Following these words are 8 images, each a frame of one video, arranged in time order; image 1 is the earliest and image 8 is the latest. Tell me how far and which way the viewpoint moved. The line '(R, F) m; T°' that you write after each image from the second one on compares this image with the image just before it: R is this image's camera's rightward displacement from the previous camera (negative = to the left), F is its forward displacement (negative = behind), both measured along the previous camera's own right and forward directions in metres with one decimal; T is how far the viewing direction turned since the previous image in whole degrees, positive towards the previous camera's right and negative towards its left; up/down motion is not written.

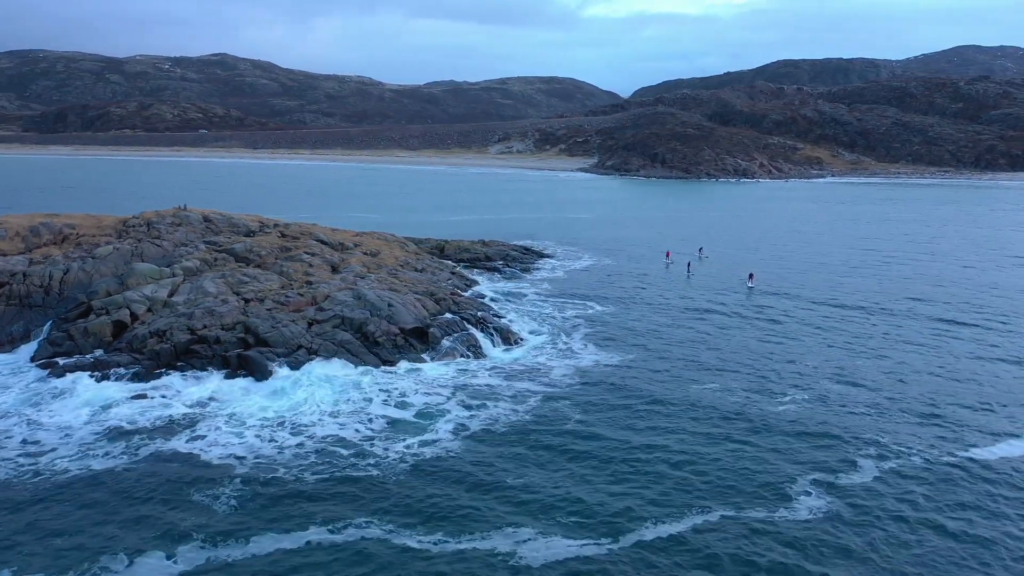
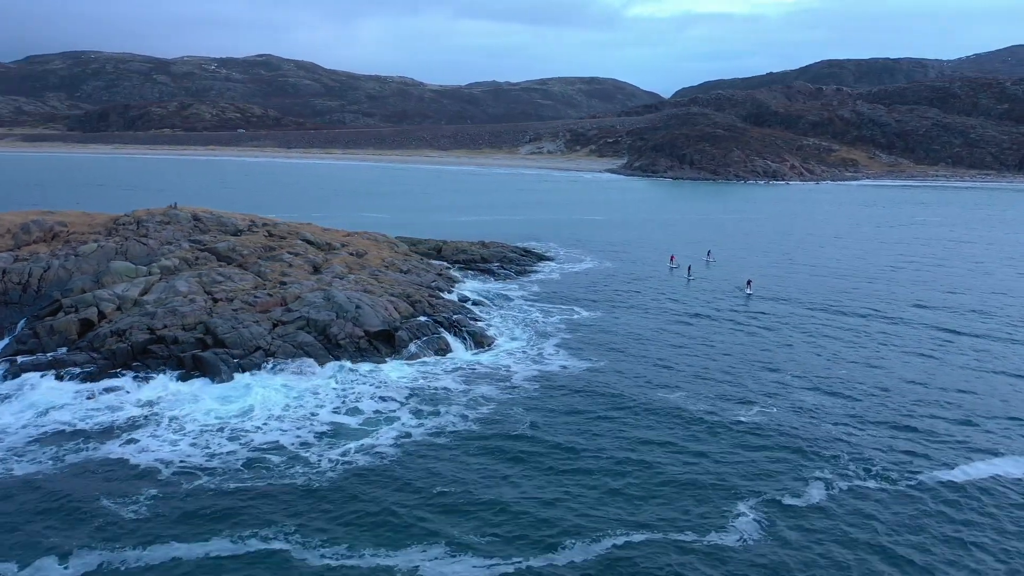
(+2.4, +0.8) m; -3°
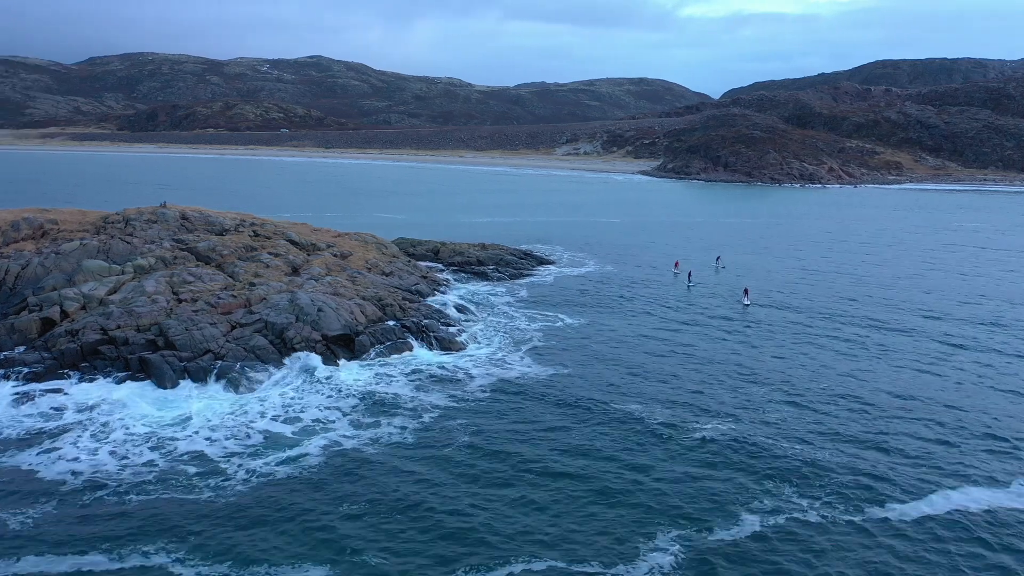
(+2.8, +1.1) m; -3°
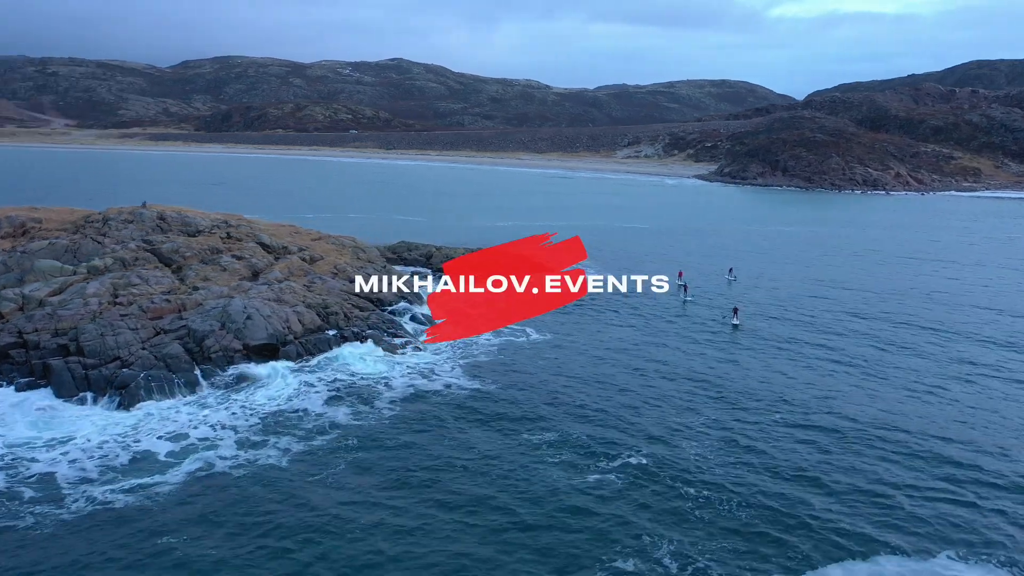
(+4.5, +2.2) m; -5°
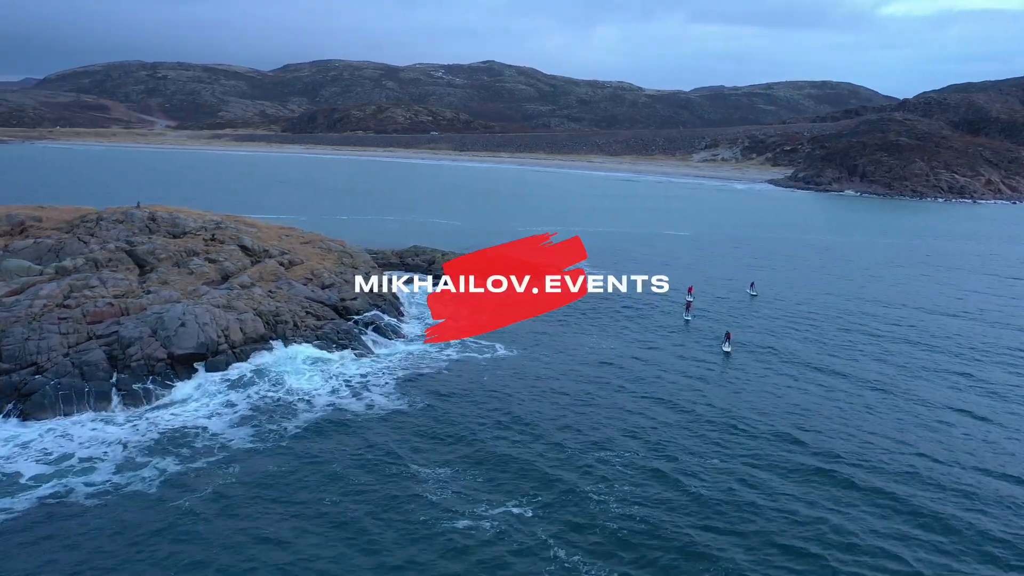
(+4.5, +2.4) m; -6°
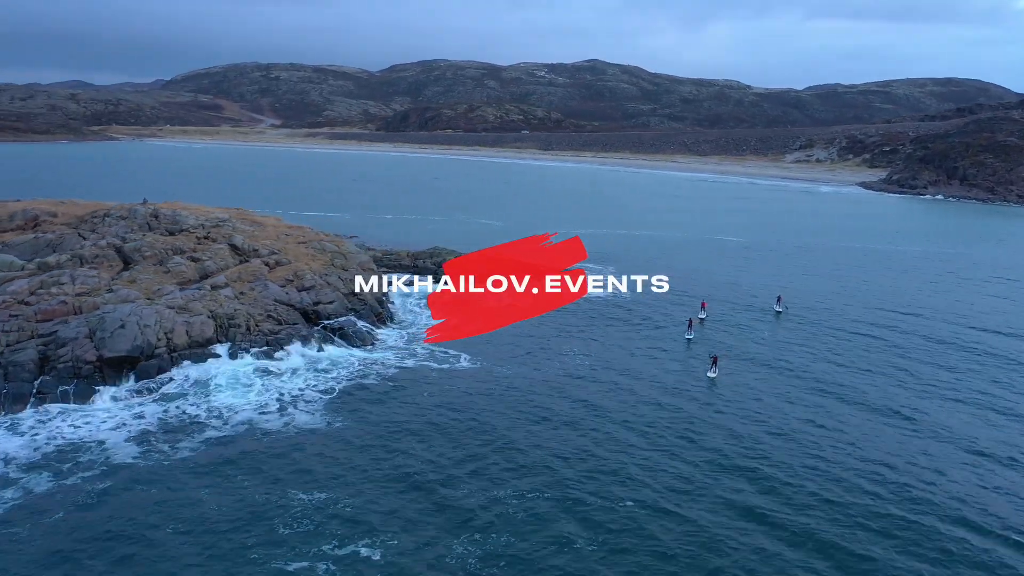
(+4.4, +2.5) m; -7°
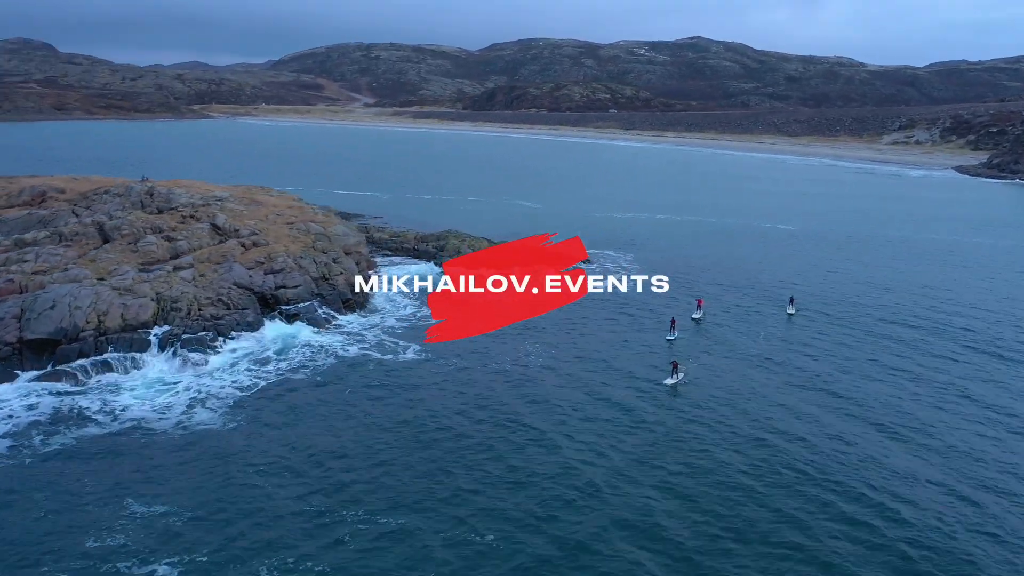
(+4.4, +2.6) m; -7°
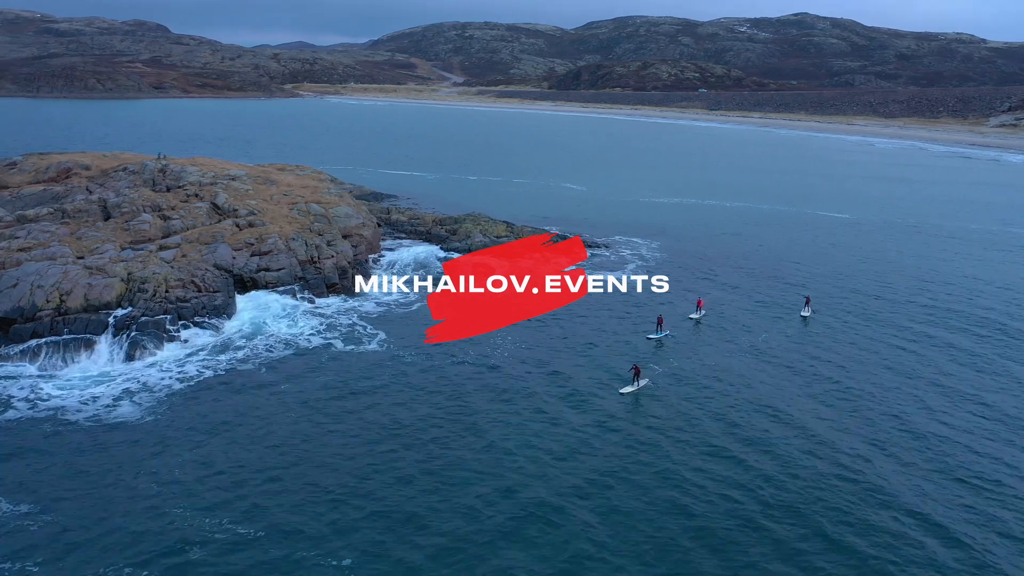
(+3.5, +2.1) m; -6°
